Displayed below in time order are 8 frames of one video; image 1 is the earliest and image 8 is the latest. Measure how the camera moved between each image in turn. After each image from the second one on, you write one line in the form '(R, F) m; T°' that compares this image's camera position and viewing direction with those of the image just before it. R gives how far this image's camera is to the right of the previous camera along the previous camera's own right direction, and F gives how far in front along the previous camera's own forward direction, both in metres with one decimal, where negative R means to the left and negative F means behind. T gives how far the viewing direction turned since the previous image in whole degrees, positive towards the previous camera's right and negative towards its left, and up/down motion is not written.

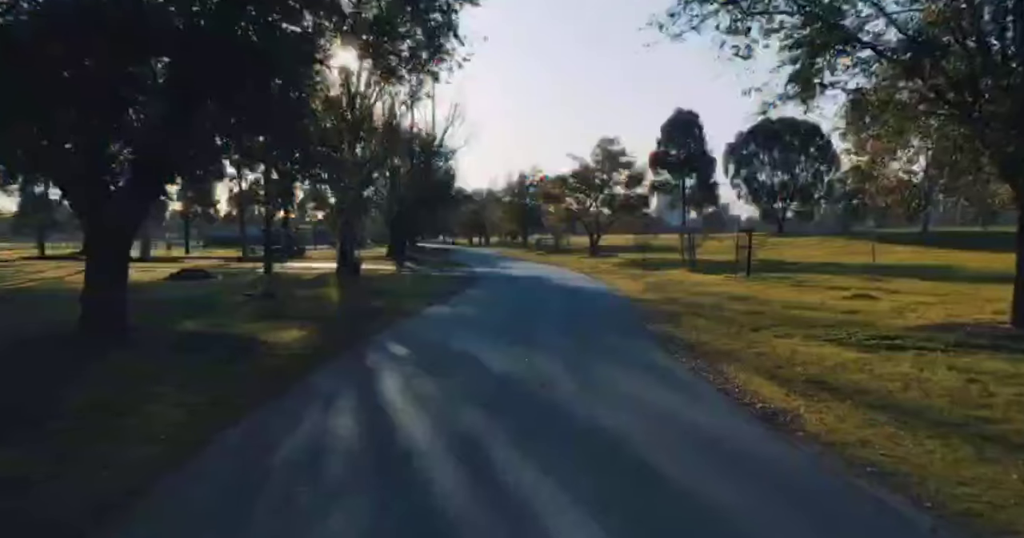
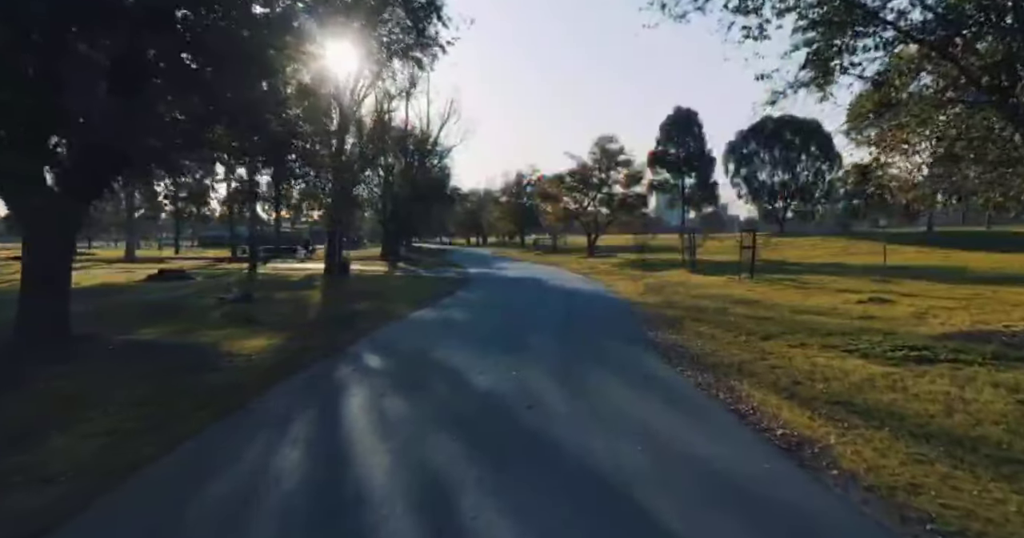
(+0.2, +1.1) m; 0°
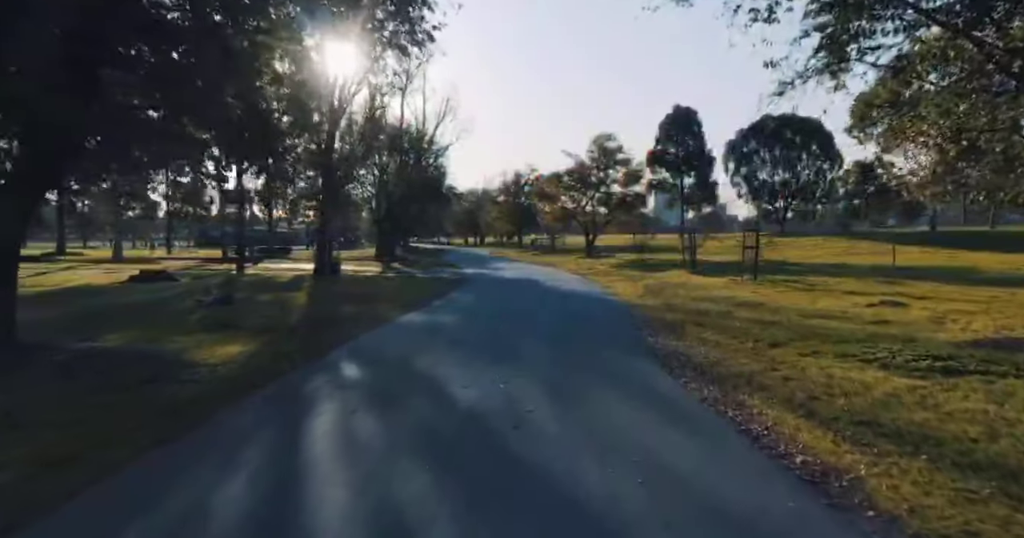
(+0.2, +0.8) m; 0°
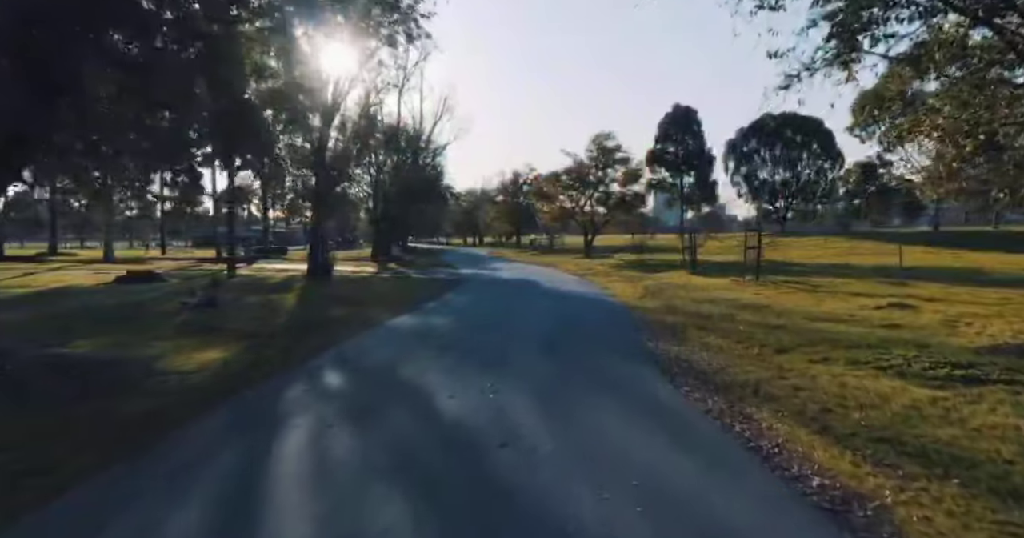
(+0.1, +0.6) m; 0°
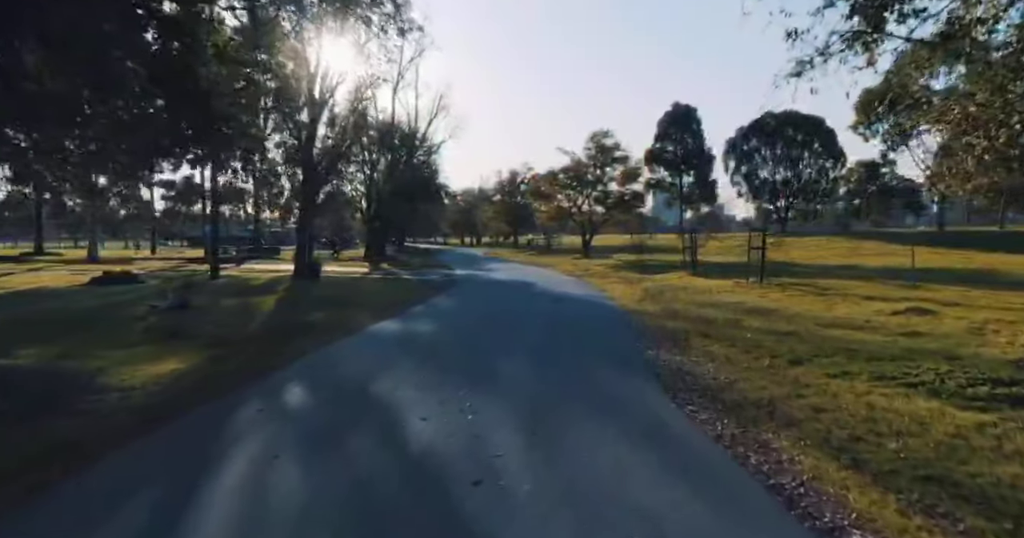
(+0.2, +1.0) m; 0°
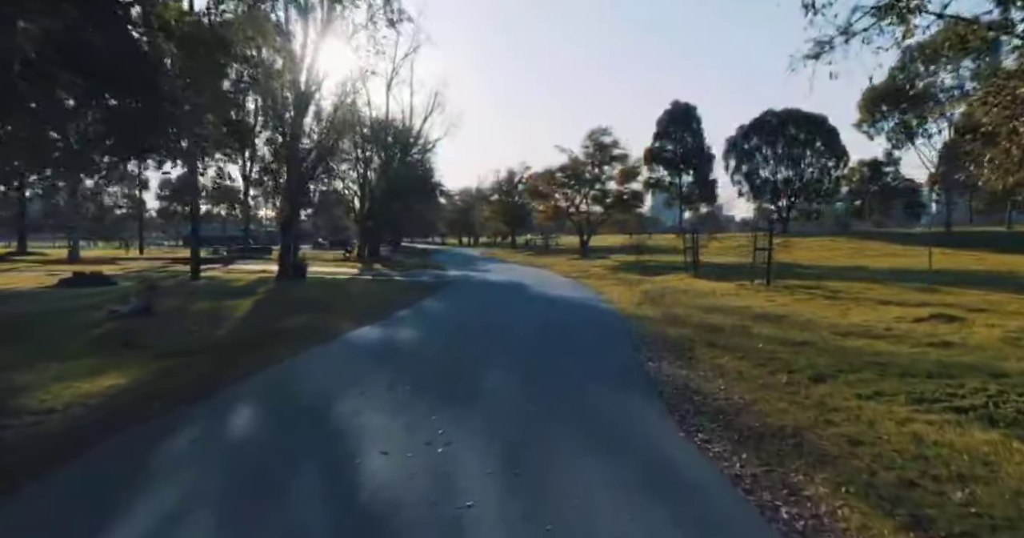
(+0.2, +1.1) m; 0°
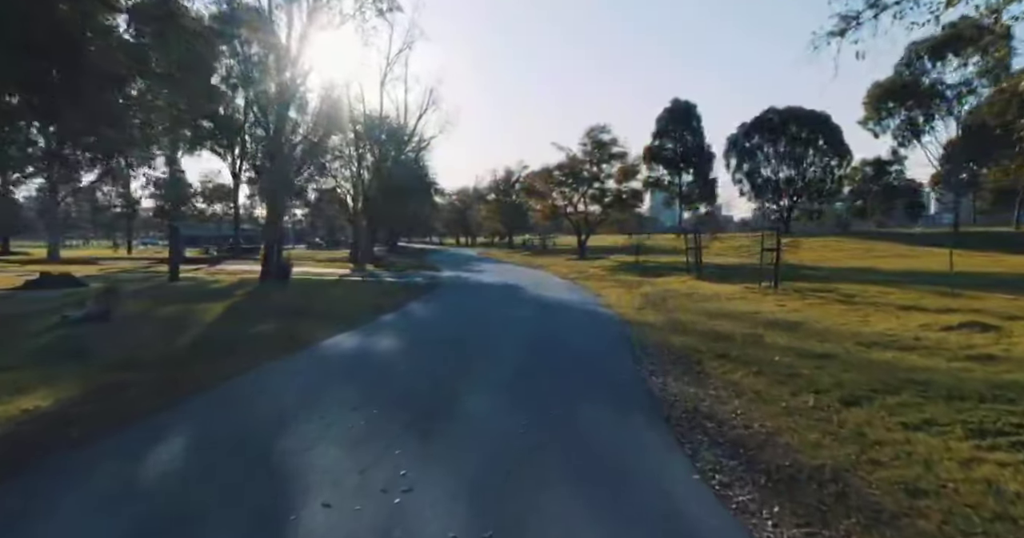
(+0.2, +1.1) m; 0°
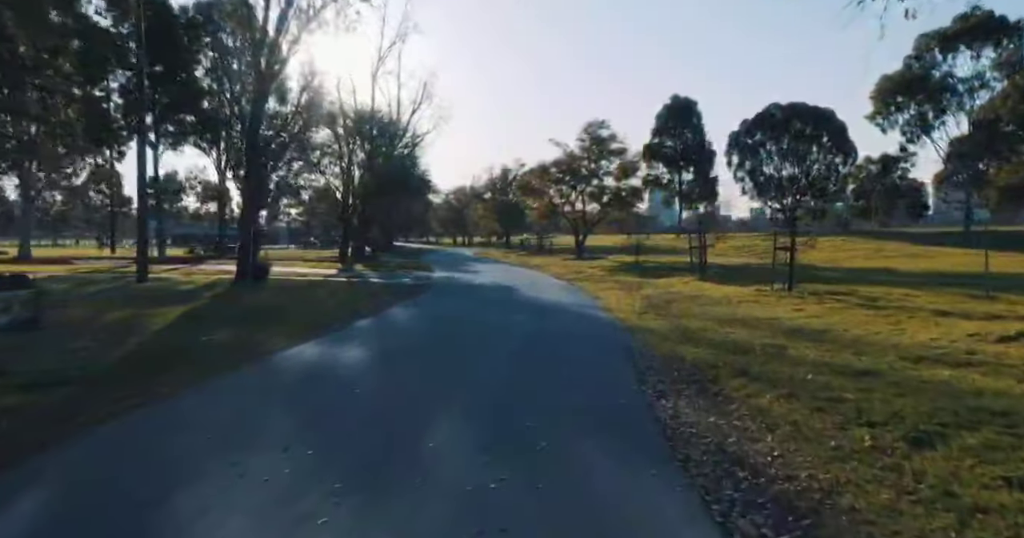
(+0.2, +1.5) m; 0°
